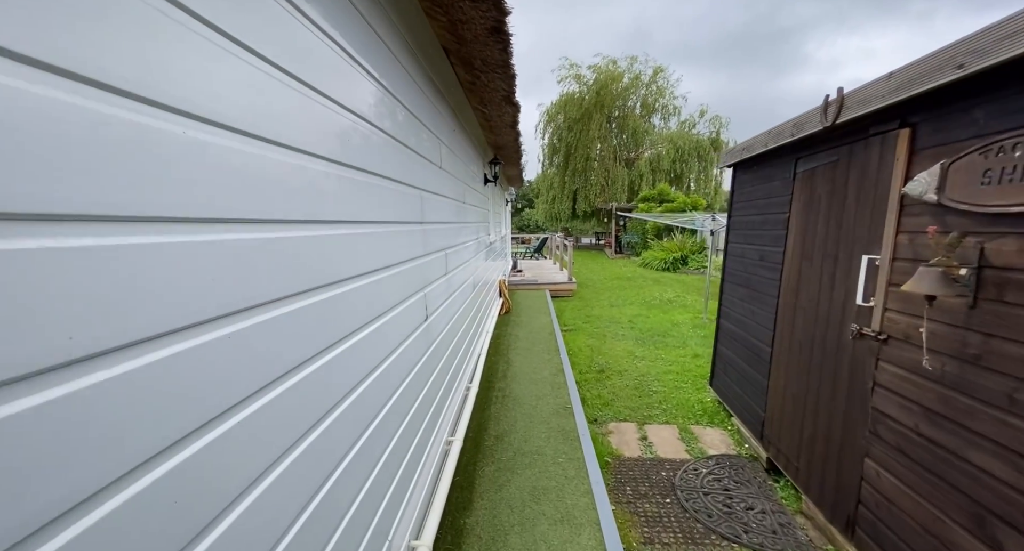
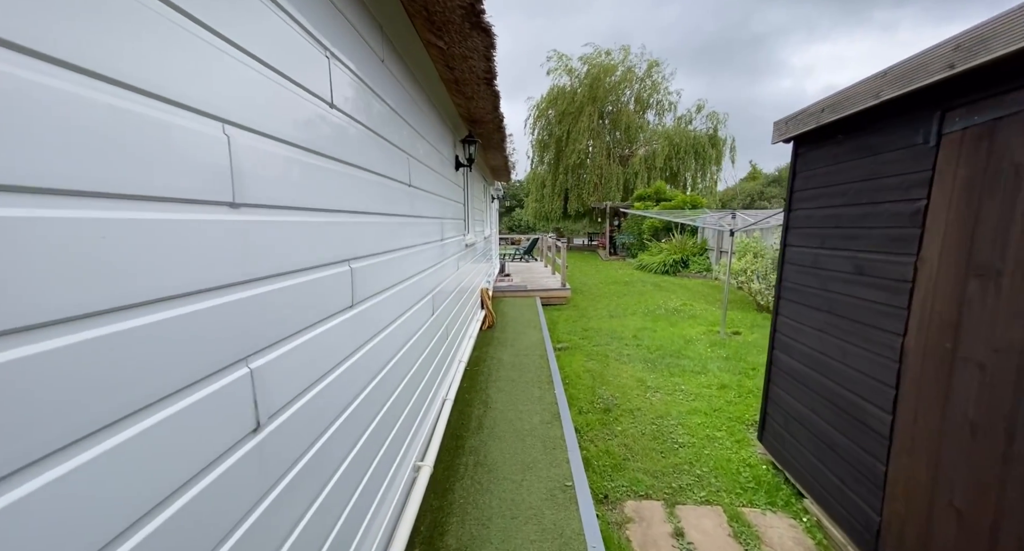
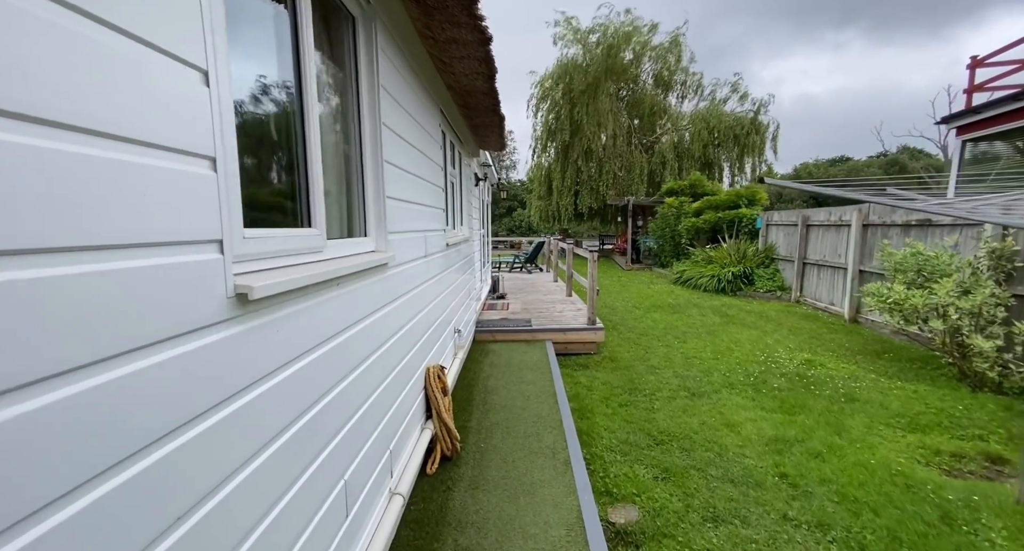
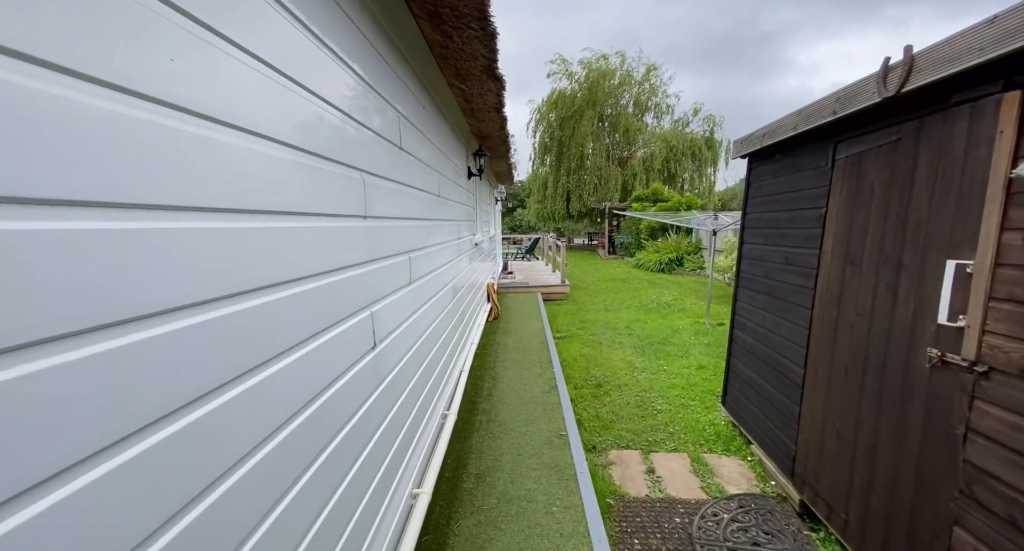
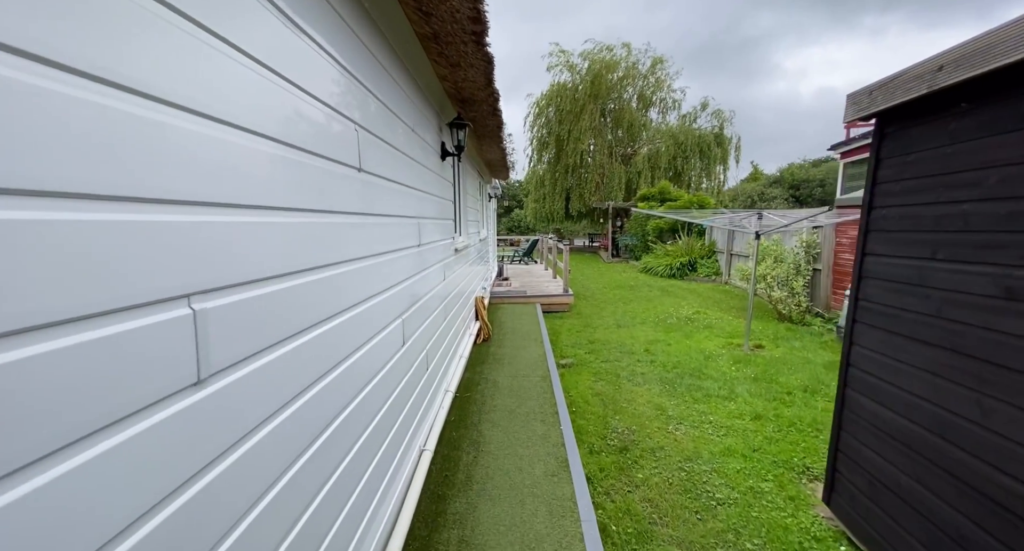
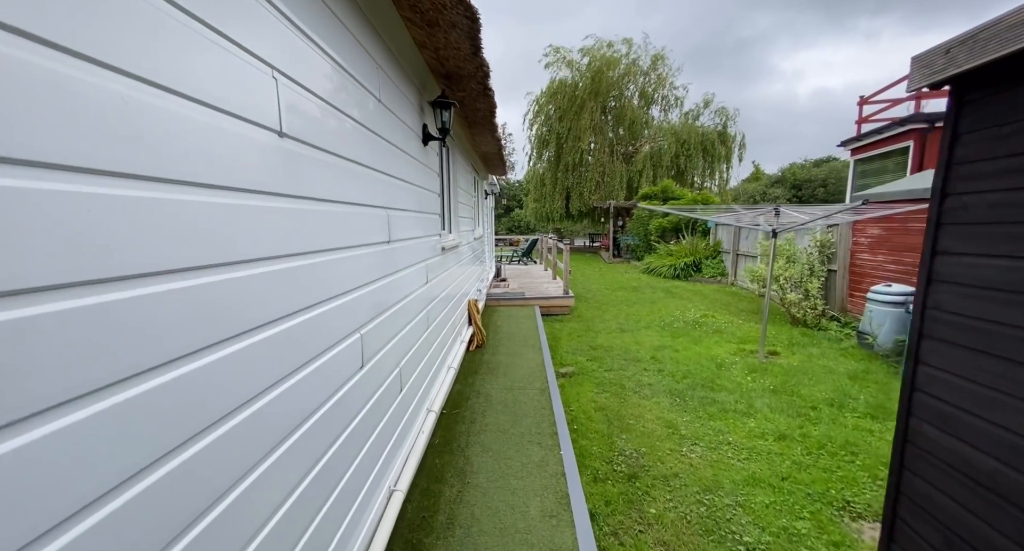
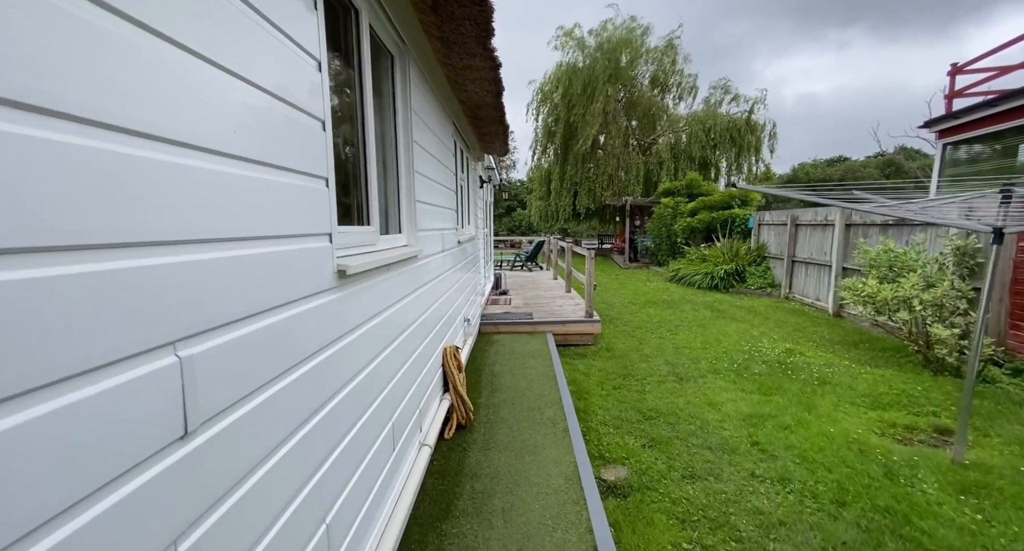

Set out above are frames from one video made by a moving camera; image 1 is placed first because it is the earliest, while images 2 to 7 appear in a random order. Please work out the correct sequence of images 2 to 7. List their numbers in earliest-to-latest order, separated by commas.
4, 2, 5, 6, 7, 3
